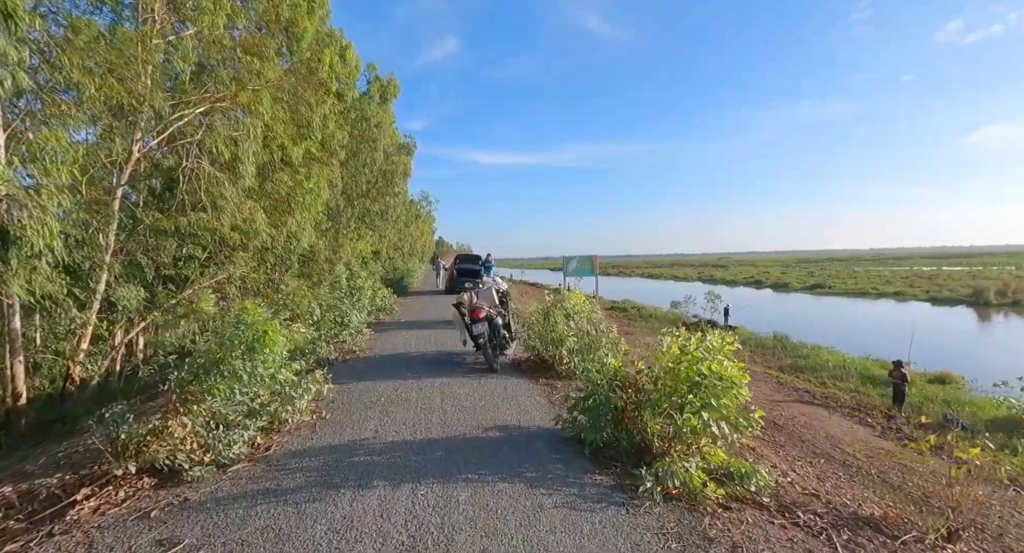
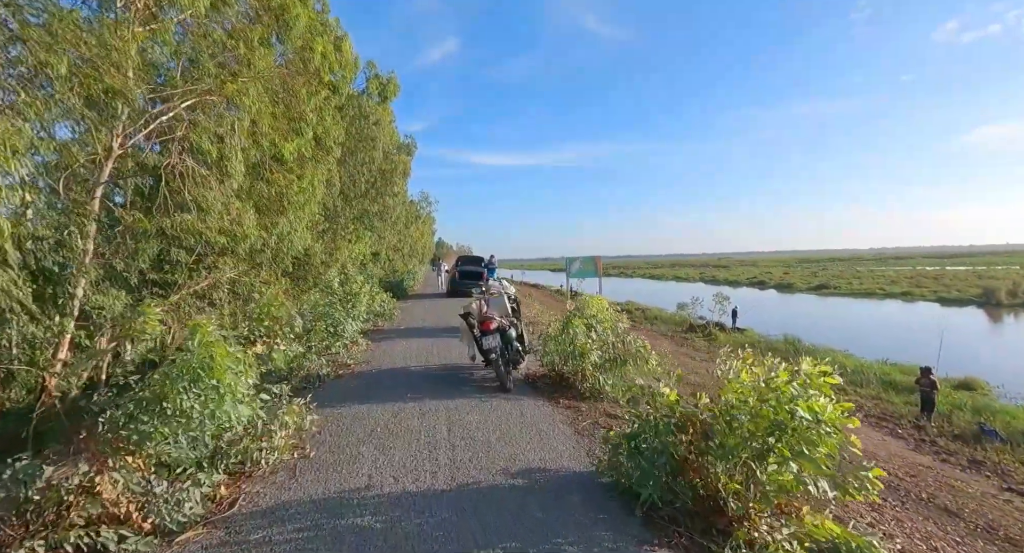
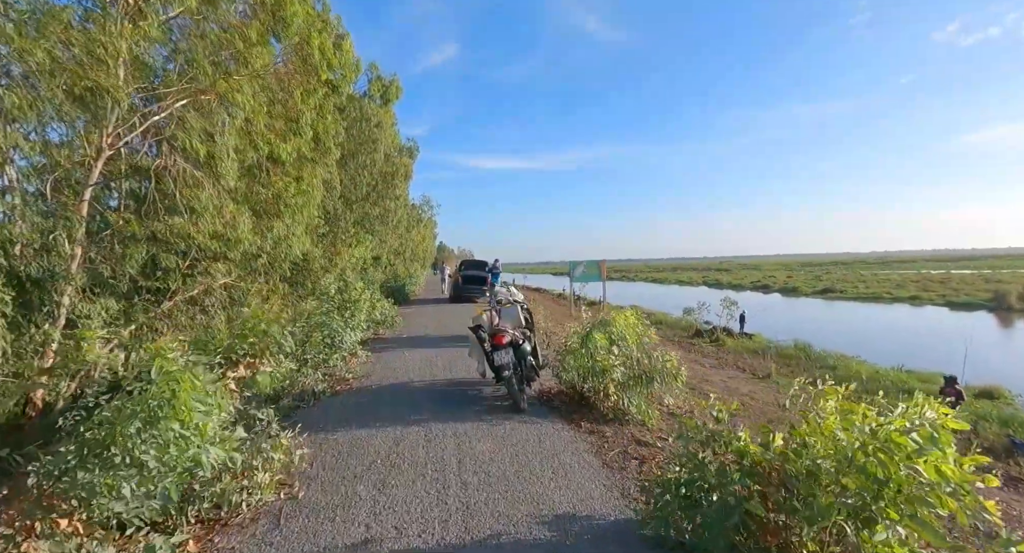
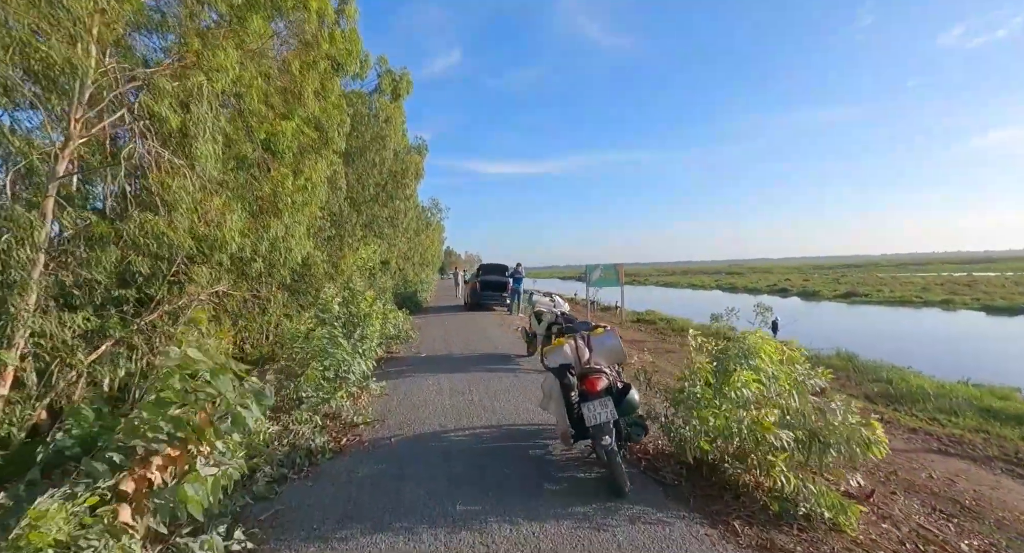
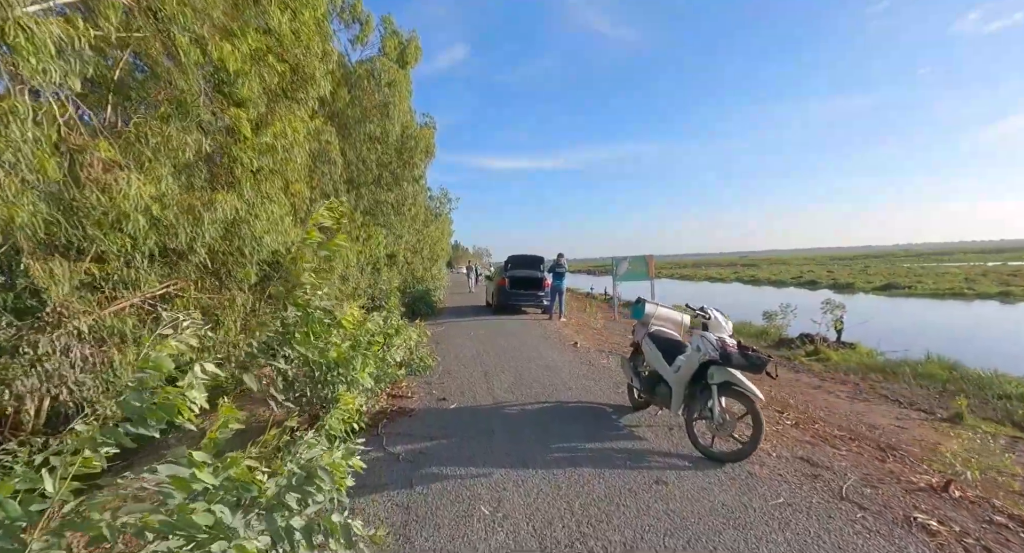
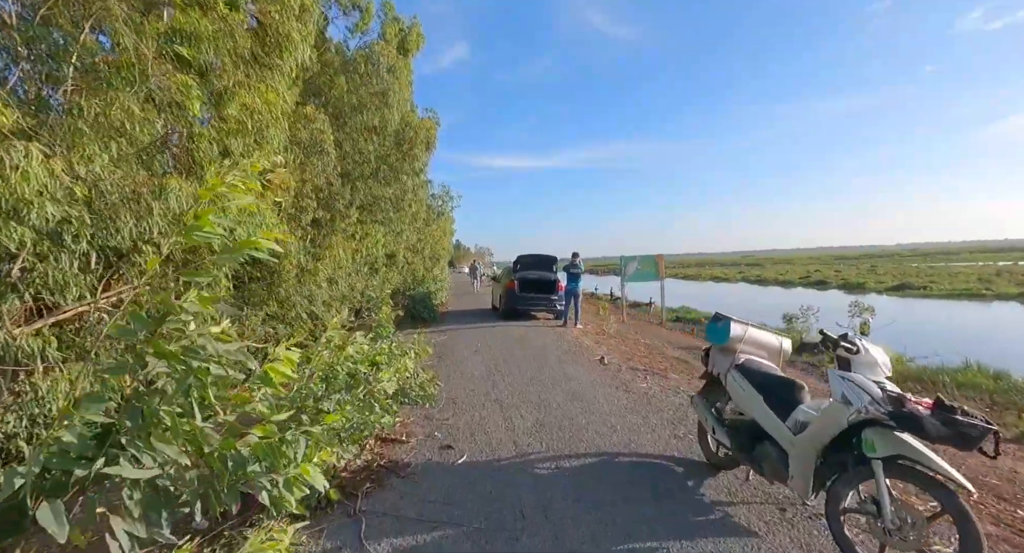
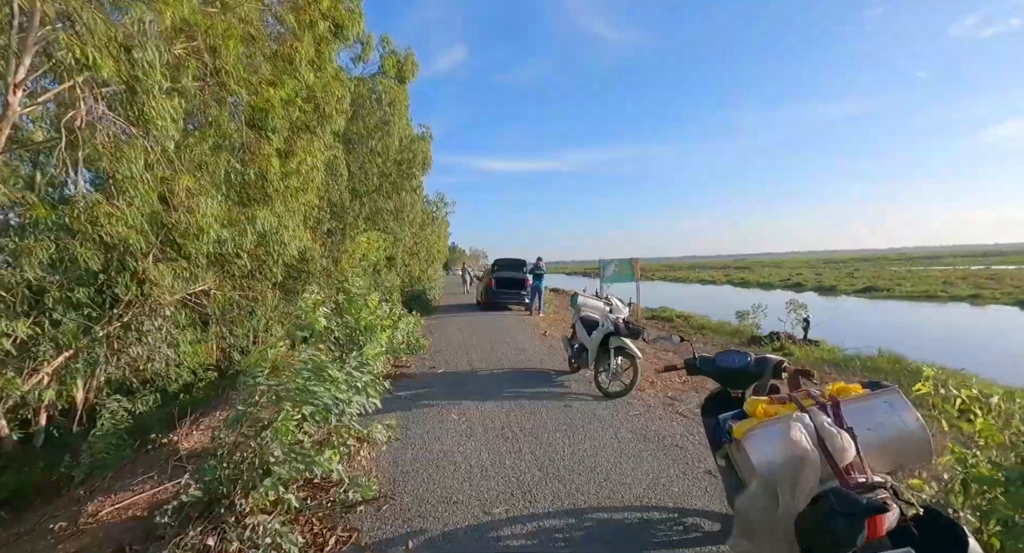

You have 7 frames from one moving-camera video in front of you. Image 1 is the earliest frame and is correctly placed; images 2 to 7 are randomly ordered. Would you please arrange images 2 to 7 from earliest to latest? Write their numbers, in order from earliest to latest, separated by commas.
2, 3, 4, 7, 5, 6
